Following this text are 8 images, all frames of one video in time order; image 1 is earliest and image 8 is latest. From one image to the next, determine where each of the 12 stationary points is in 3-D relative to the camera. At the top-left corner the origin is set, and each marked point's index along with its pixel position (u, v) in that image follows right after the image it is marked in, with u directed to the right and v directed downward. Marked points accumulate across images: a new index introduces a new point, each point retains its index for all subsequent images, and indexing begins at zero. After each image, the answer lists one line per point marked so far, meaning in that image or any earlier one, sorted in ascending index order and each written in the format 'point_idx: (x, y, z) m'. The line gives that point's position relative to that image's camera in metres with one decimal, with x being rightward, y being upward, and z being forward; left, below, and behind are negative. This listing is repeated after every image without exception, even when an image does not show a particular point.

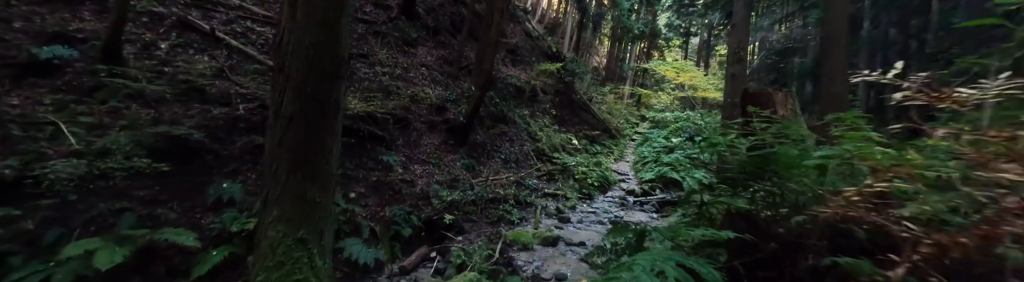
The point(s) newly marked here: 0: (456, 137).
0: (-1.6, +0.1, +9.7) m
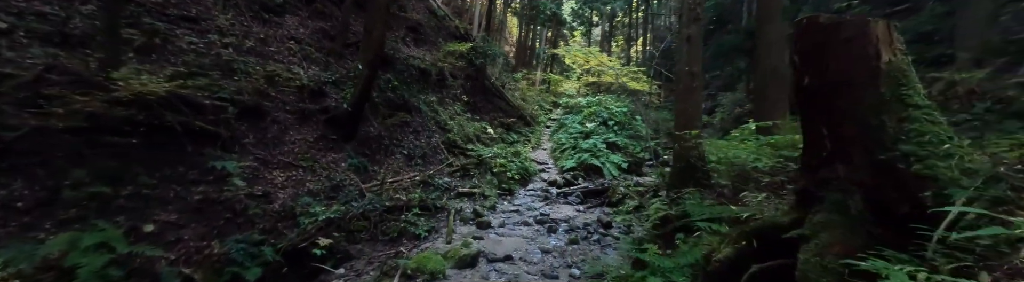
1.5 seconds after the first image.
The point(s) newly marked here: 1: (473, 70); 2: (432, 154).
0: (-3.8, +0.2, +7.5) m
1: (-1.8, +3.2, +15.4) m
2: (-2.2, -0.4, +9.6) m
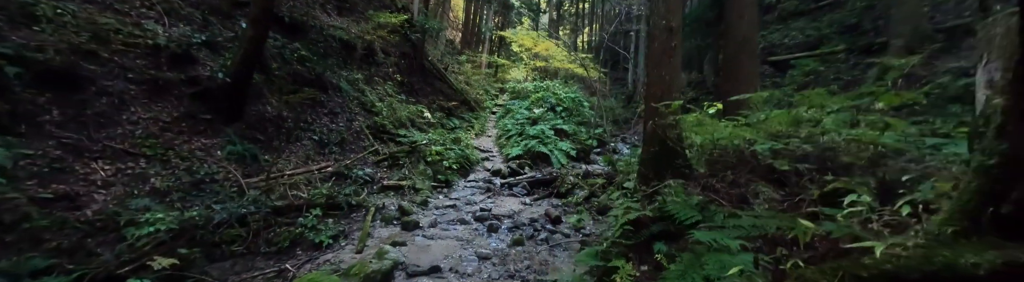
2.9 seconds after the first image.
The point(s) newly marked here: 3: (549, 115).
0: (-4.9, +0.5, +5.7) m
1: (-4.1, +3.8, +13.7) m
2: (-3.7, 0.0, +8.1) m
3: (+1.6, +1.1, +14.3) m
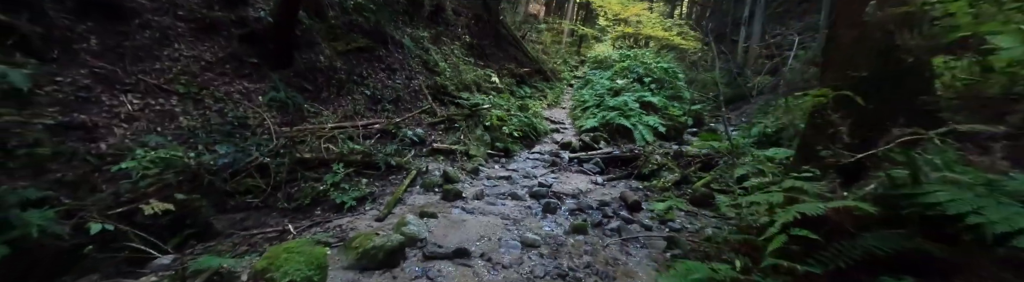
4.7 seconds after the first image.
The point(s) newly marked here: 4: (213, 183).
0: (-3.9, +1.4, +5.4) m
1: (-1.1, +5.0, +12.8) m
2: (-2.2, +0.9, +7.4) m
3: (+4.4, +2.0, +12.2) m
4: (-3.2, -0.4, +3.6) m
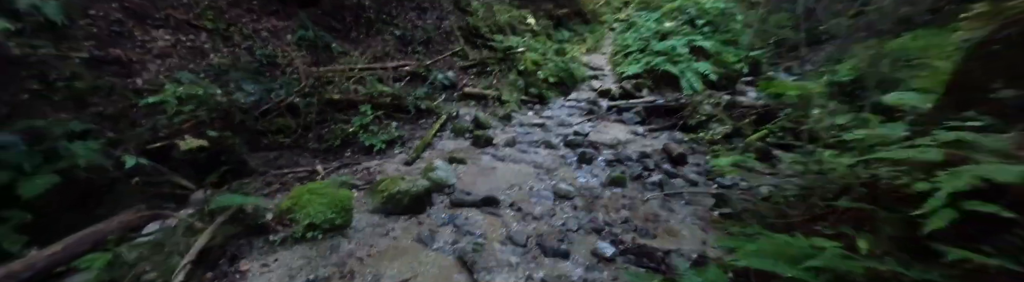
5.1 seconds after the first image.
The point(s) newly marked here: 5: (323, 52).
0: (-3.4, +2.3, +5.1) m
1: (+0.2, +6.9, +11.6) m
2: (-1.5, +2.1, +7.1) m
3: (+5.6, +3.6, +11.0) m
4: (-2.8, +0.2, +3.6) m
5: (-2.8, +1.3, +5.1) m
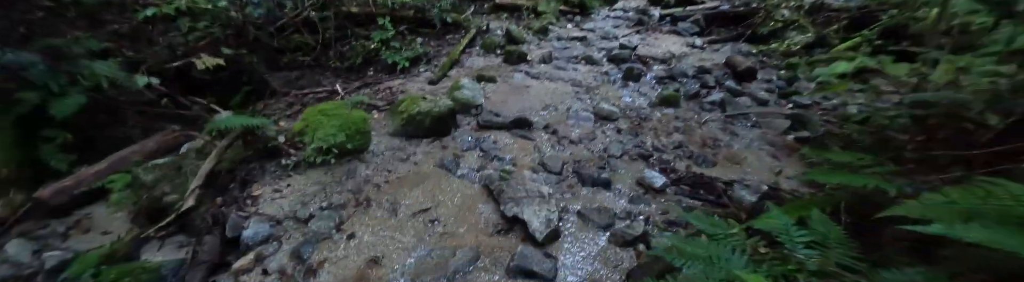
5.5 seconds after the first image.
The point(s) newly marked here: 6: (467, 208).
0: (-2.9, +3.4, +4.5) m
1: (+1.3, +9.3, +9.3) m
2: (-0.8, +3.6, +6.2) m
3: (+6.6, +5.9, +8.8) m
4: (-2.5, +1.0, +3.4) m
5: (-2.3, +2.4, +4.5) m
6: (-0.2, -0.4, +1.8) m
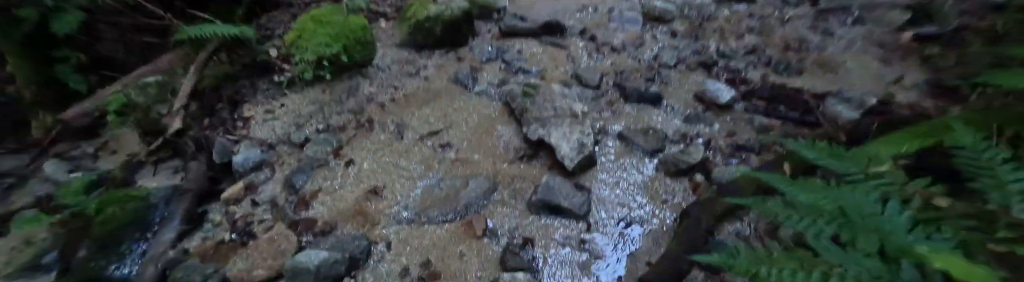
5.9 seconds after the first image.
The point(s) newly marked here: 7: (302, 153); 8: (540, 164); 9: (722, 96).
0: (-2.6, +4.3, +3.5) m
1: (+1.9, +11.2, +6.4) m
2: (-0.4, +4.9, +4.9) m
3: (+7.3, +7.8, +6.1) m
4: (-2.3, +1.8, +3.0) m
5: (-2.0, +3.4, +3.7) m
6: (-0.1, +0.1, +1.6) m
7: (-0.9, 0.0, +1.4) m
8: (+0.1, -0.1, +1.4) m
9: (+1.0, +0.2, +1.7) m
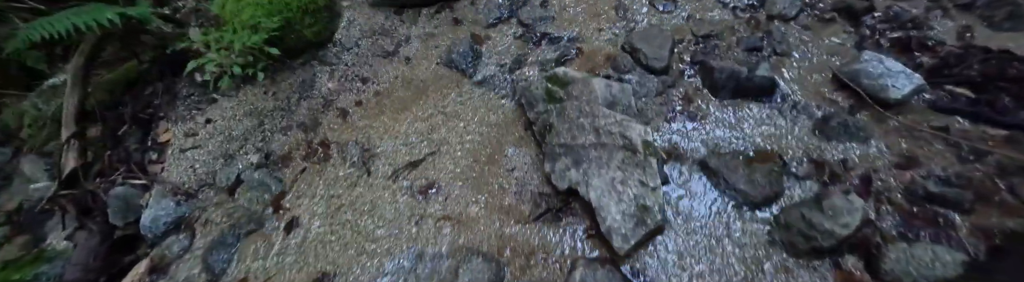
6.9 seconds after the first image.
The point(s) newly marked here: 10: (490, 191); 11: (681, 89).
0: (-2.5, +4.5, +2.1) m
1: (+1.9, +11.9, +2.8) m
2: (-0.2, +5.5, +3.1) m
3: (+7.4, +8.7, +2.8) m
4: (-2.1, +1.9, +2.2) m
5: (-1.9, +3.7, +2.5) m
6: (-0.1, 0.0, +1.0) m
7: (-0.8, -0.2, +1.0) m
8: (+0.2, -0.2, +0.9) m
9: (+1.1, +0.2, +1.0) m
10: (-0.1, -0.1, +1.0) m
11: (+0.5, +0.2, +1.1) m
